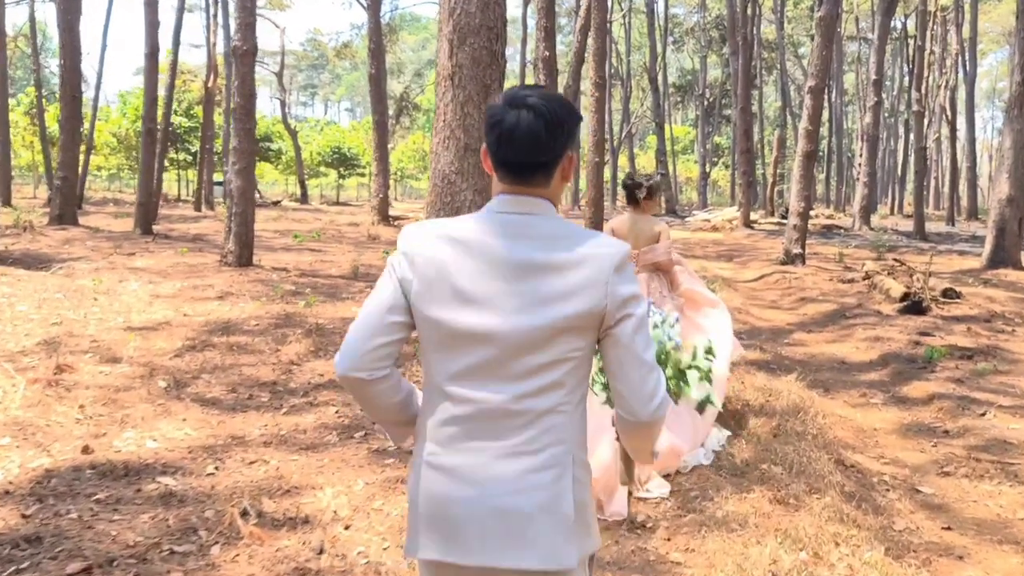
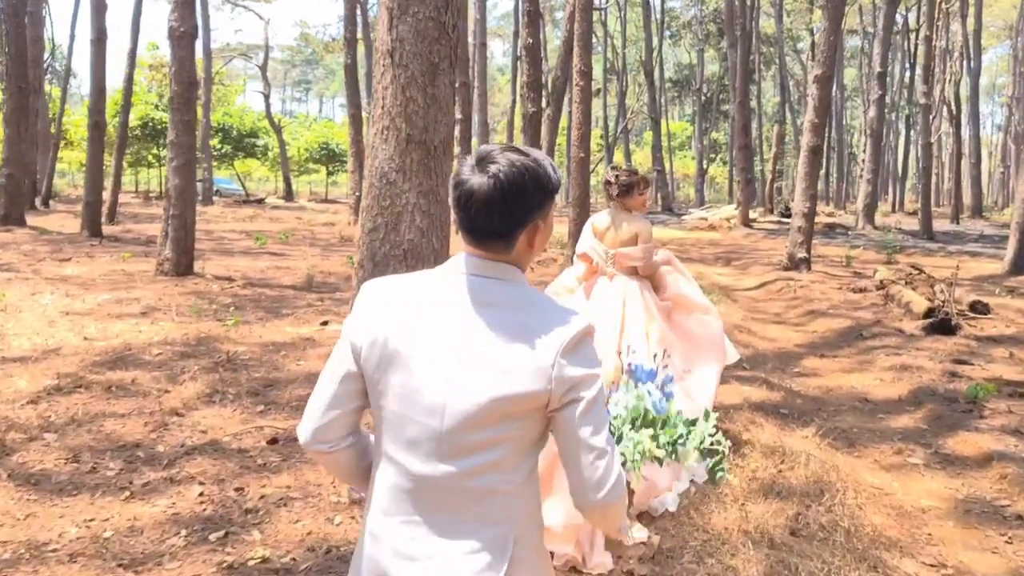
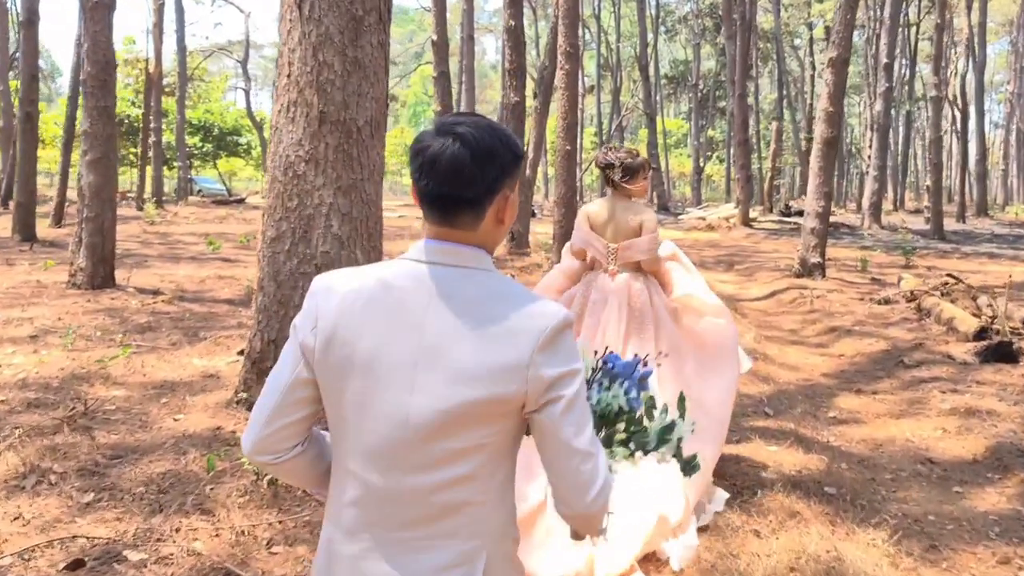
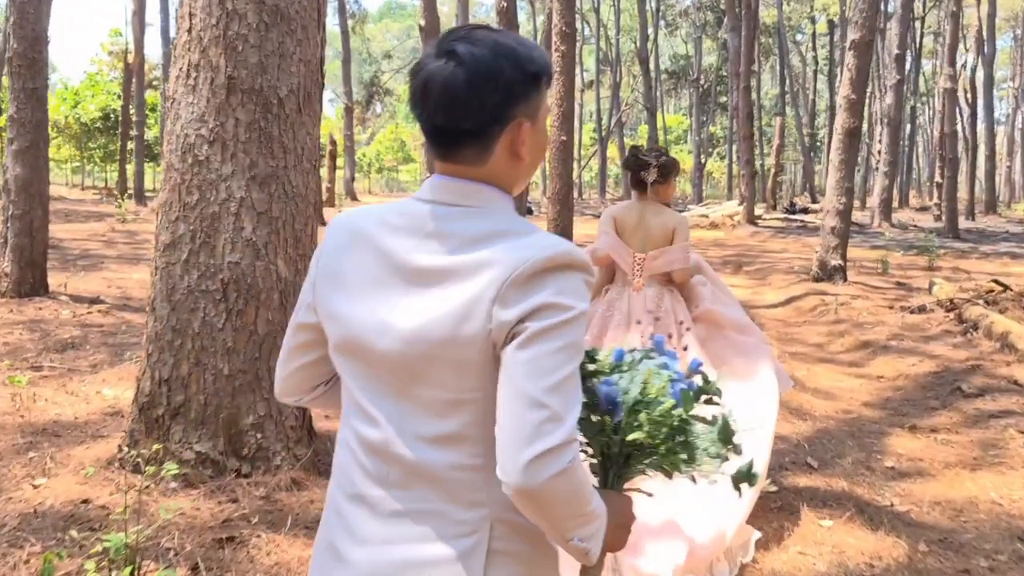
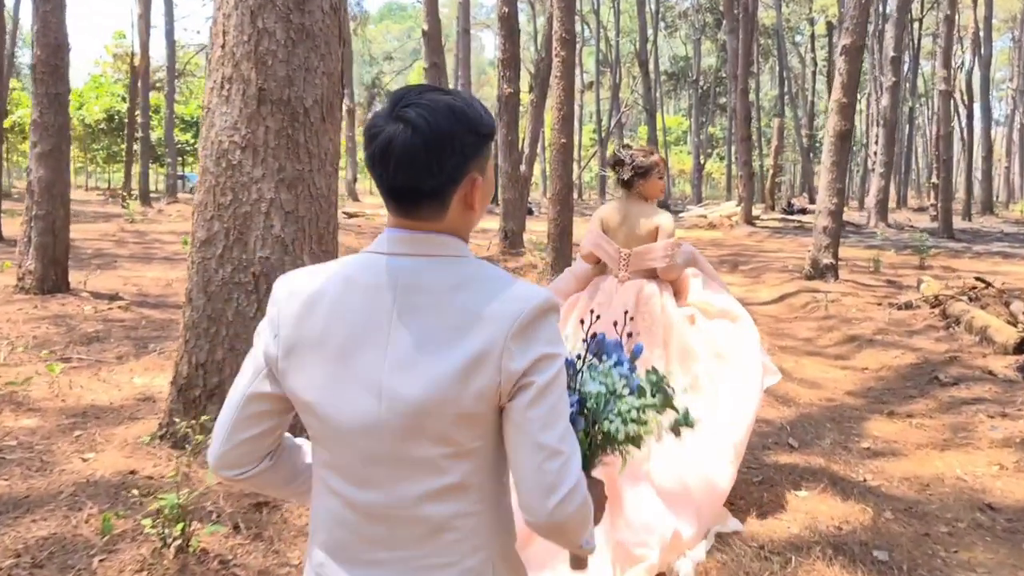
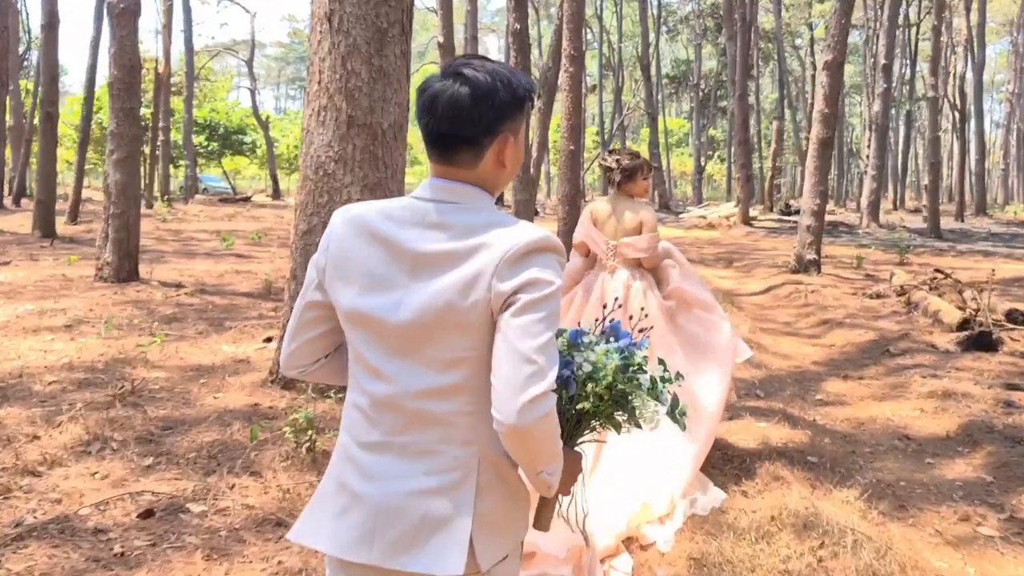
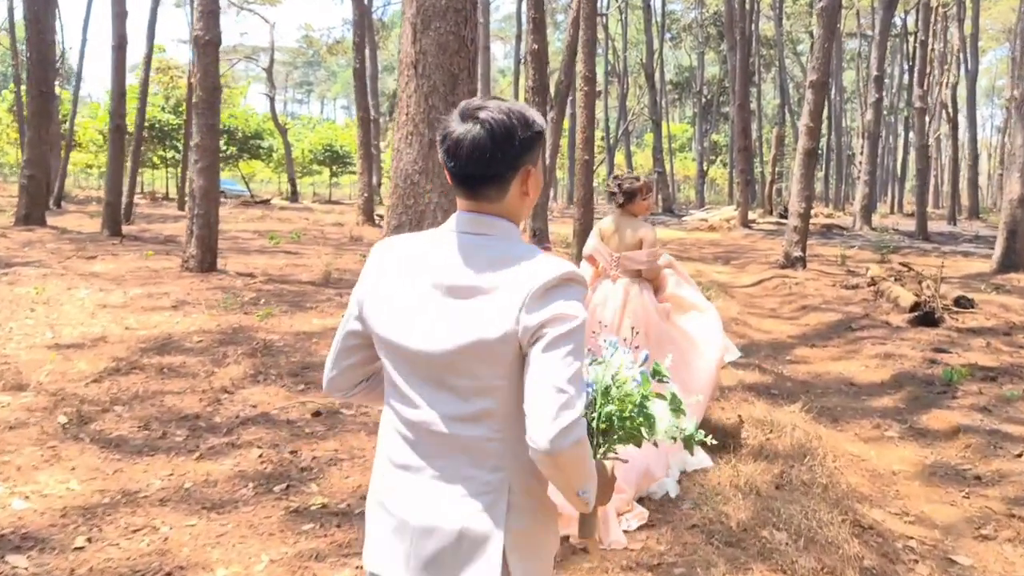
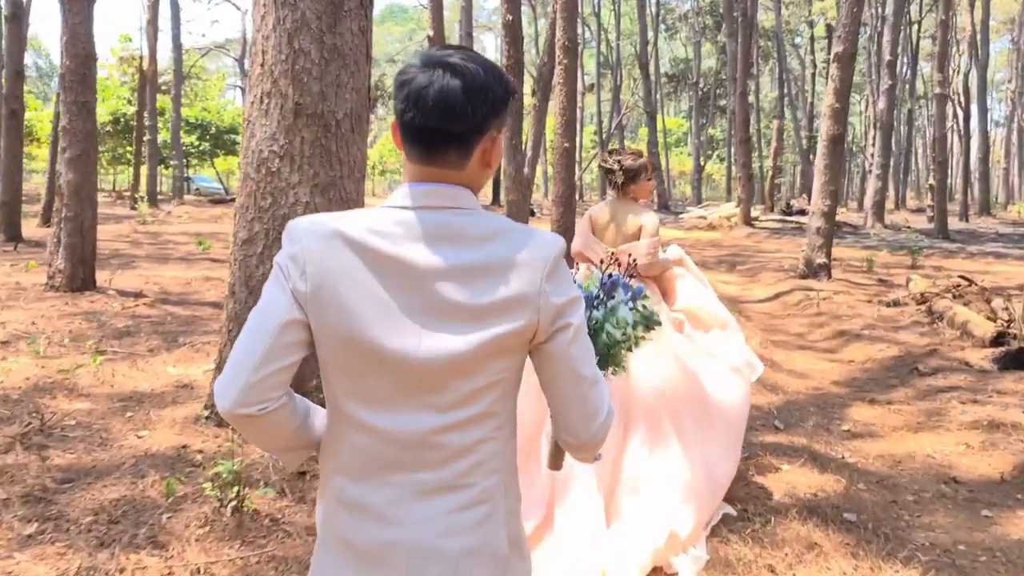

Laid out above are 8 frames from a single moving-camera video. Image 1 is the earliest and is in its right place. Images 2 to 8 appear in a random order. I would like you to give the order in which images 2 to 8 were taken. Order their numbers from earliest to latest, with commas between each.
7, 2, 6, 3, 8, 5, 4
